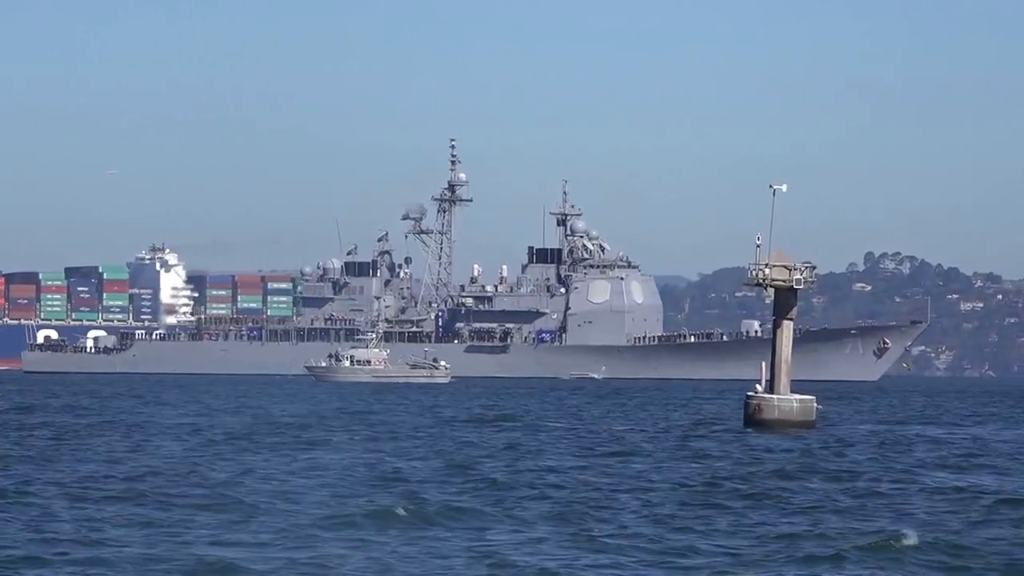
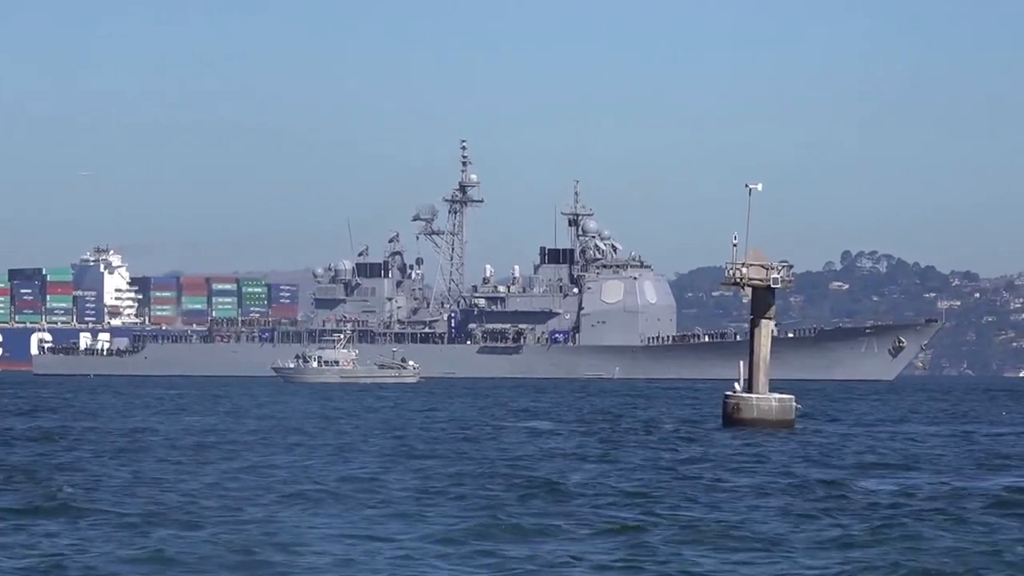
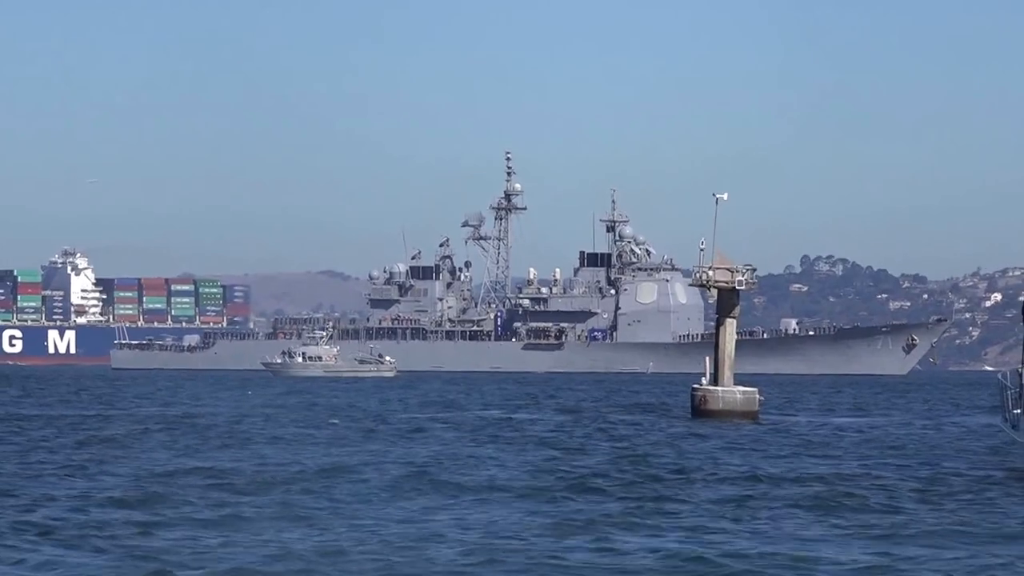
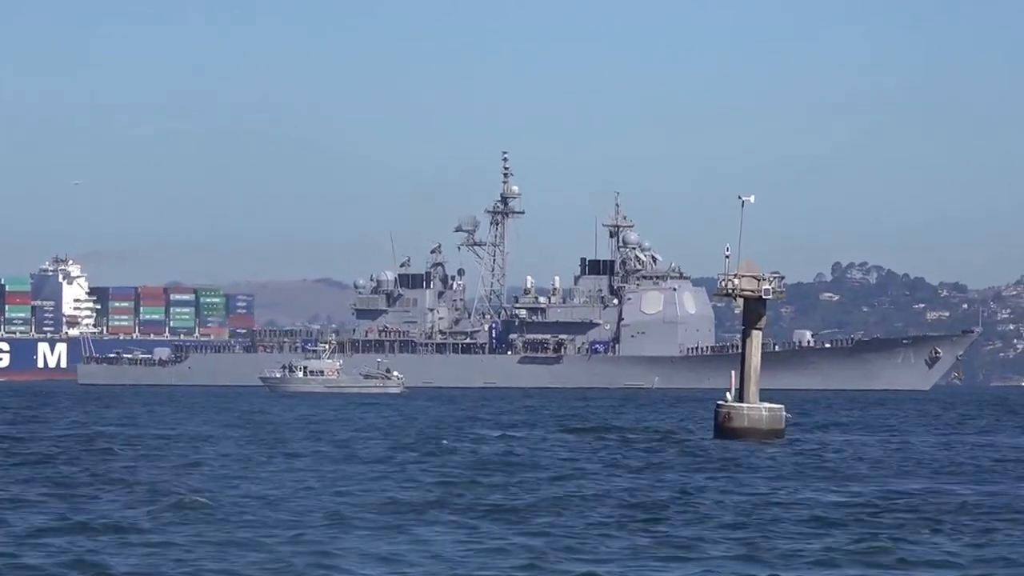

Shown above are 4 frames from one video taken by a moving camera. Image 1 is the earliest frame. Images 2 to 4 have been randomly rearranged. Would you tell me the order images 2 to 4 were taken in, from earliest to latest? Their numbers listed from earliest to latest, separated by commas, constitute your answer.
2, 4, 3
